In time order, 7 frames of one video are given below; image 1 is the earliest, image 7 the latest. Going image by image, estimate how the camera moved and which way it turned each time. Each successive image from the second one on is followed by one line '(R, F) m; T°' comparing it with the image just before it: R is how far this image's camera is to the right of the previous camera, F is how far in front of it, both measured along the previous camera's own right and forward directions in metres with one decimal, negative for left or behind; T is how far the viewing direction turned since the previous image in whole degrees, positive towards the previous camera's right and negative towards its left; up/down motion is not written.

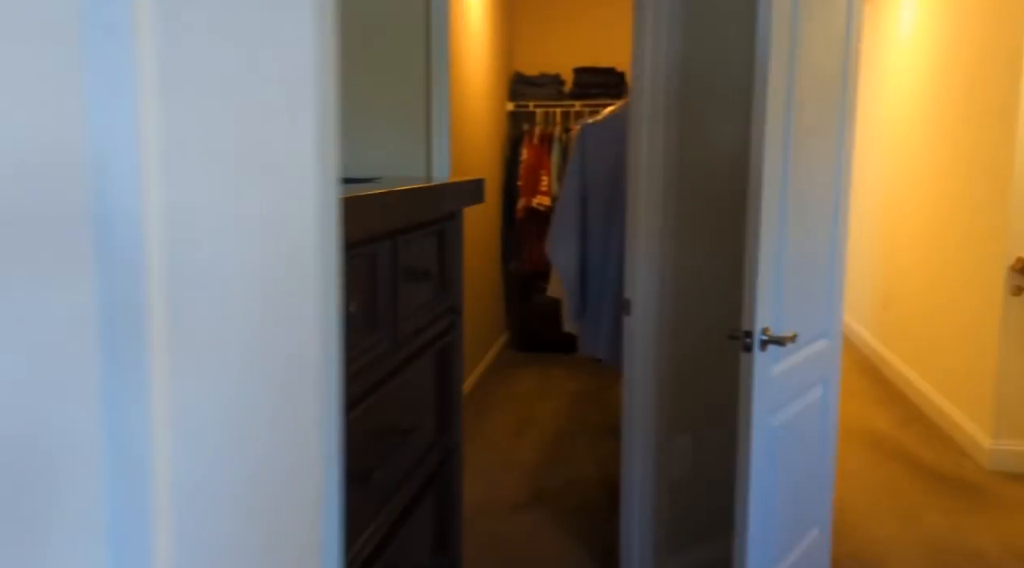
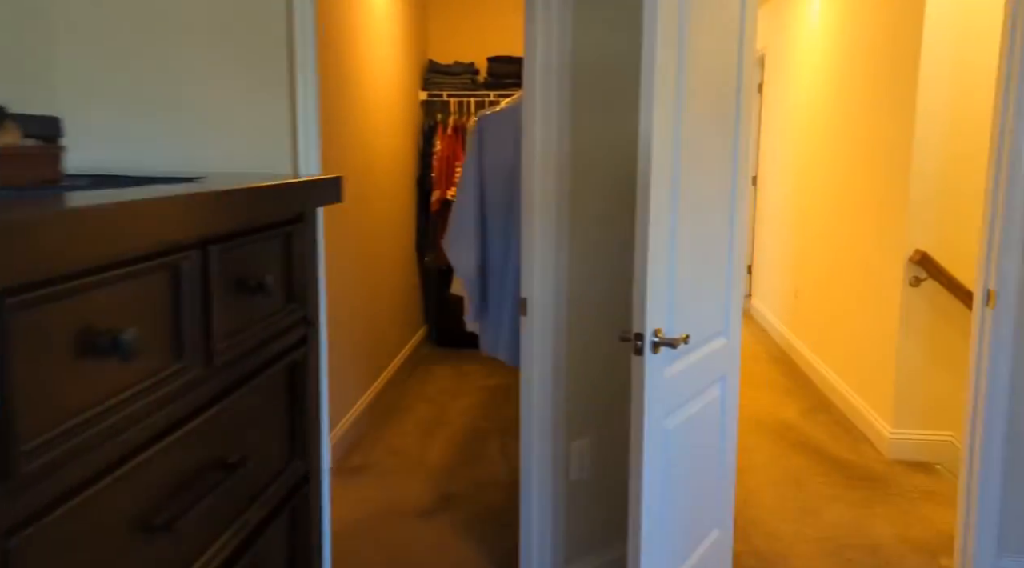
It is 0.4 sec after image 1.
(+0.1, +0.1) m; +5°
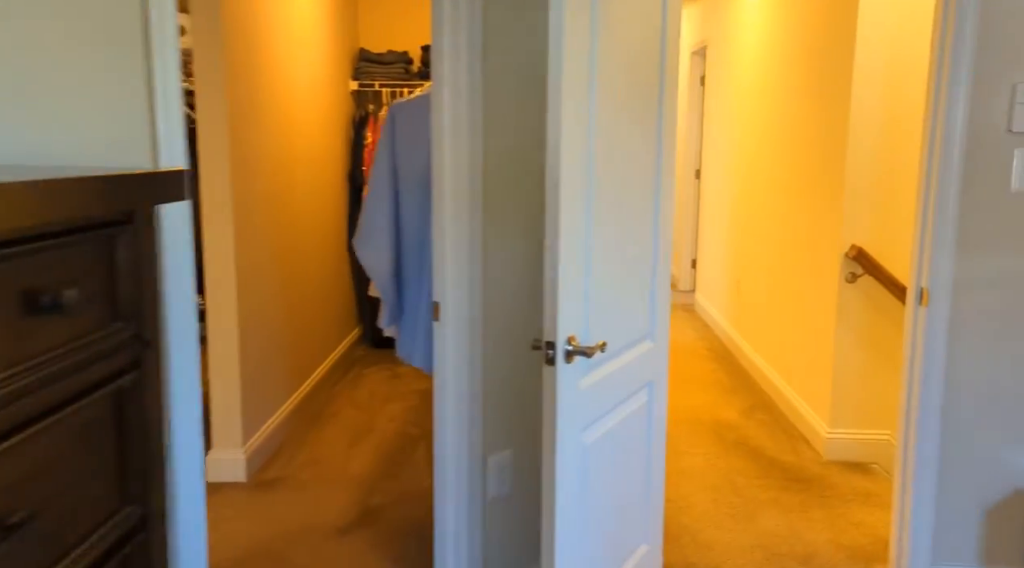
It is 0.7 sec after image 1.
(+0.1, +0.1) m; +3°
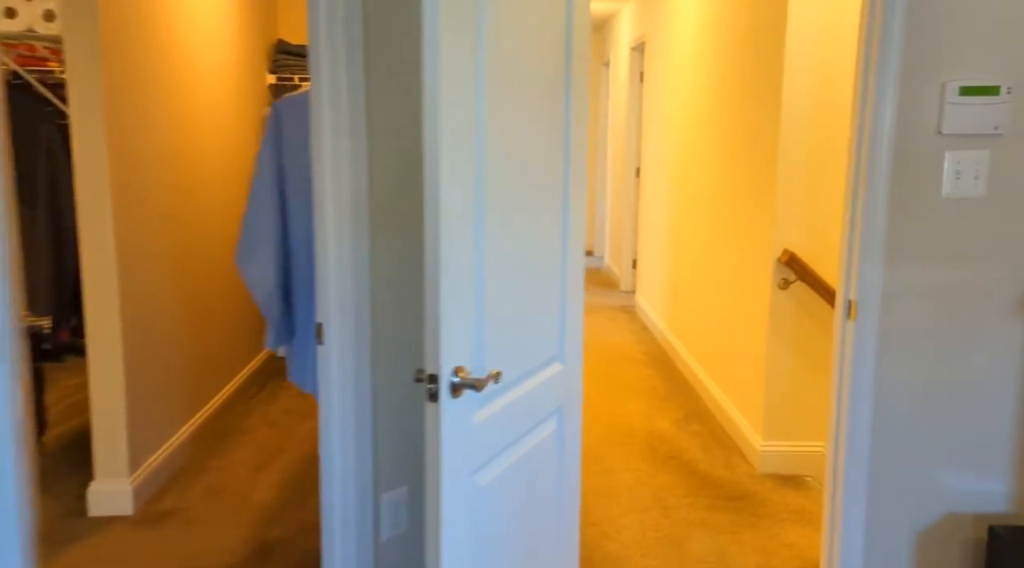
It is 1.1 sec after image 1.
(+0.1, +0.2) m; +3°
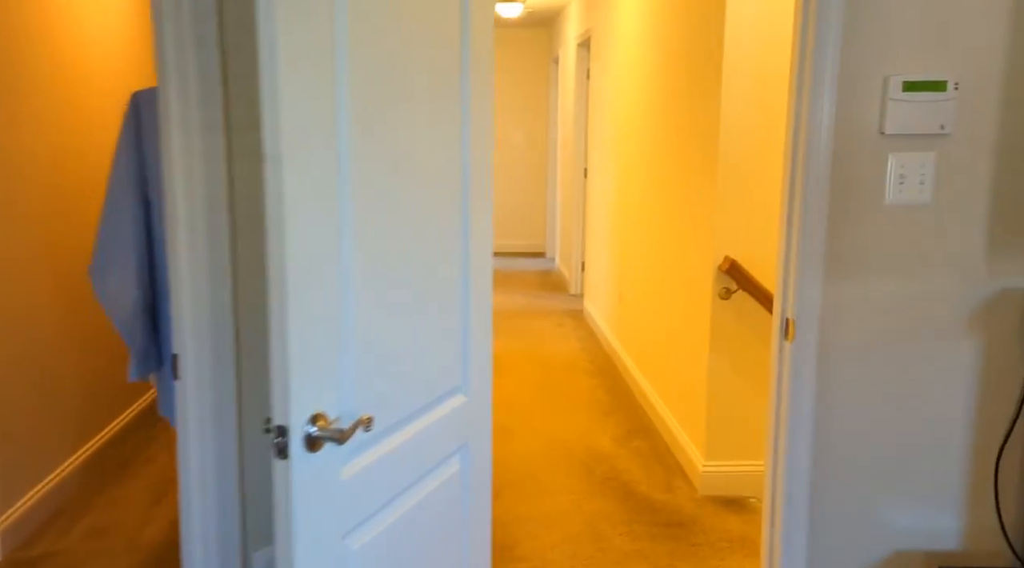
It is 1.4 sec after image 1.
(+0.1, +0.2) m; +3°
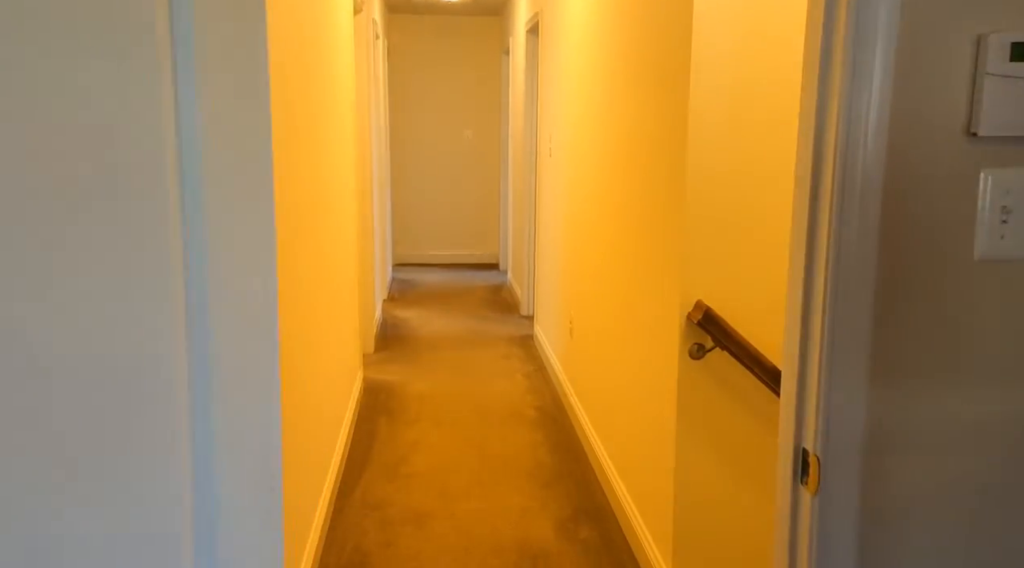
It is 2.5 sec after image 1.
(+0.2, +0.8) m; +2°
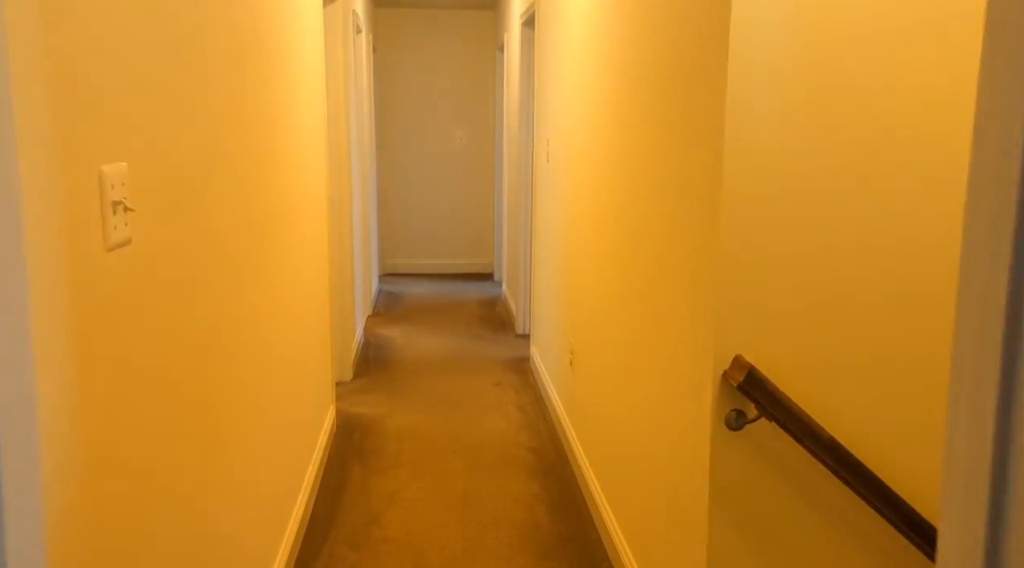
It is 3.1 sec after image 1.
(0.0, +0.5) m; 0°
